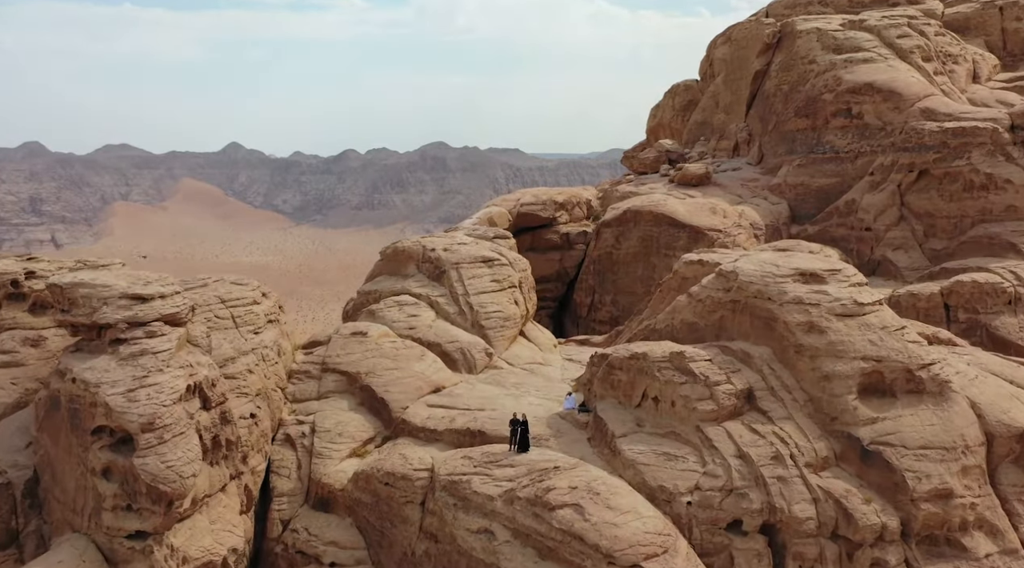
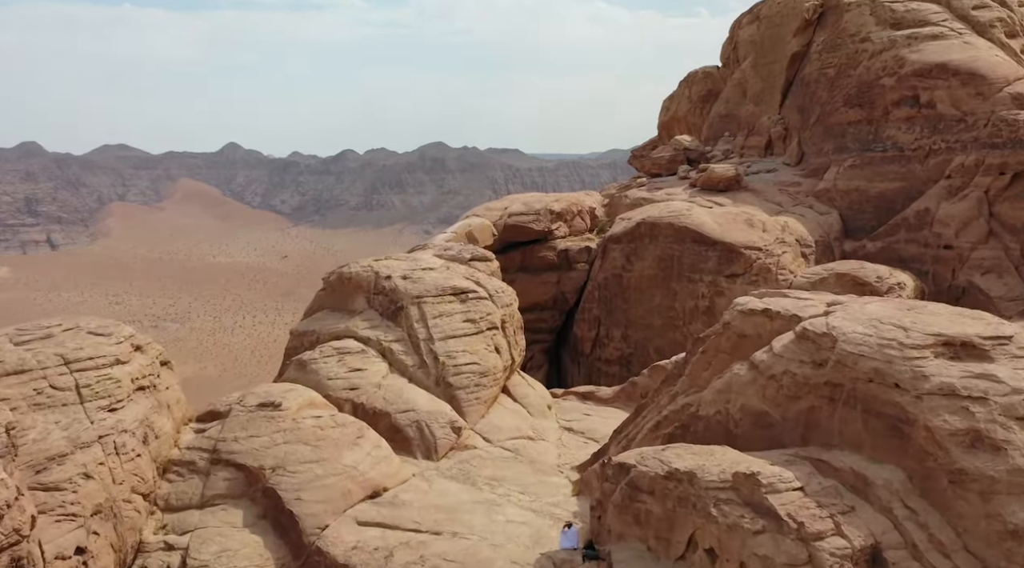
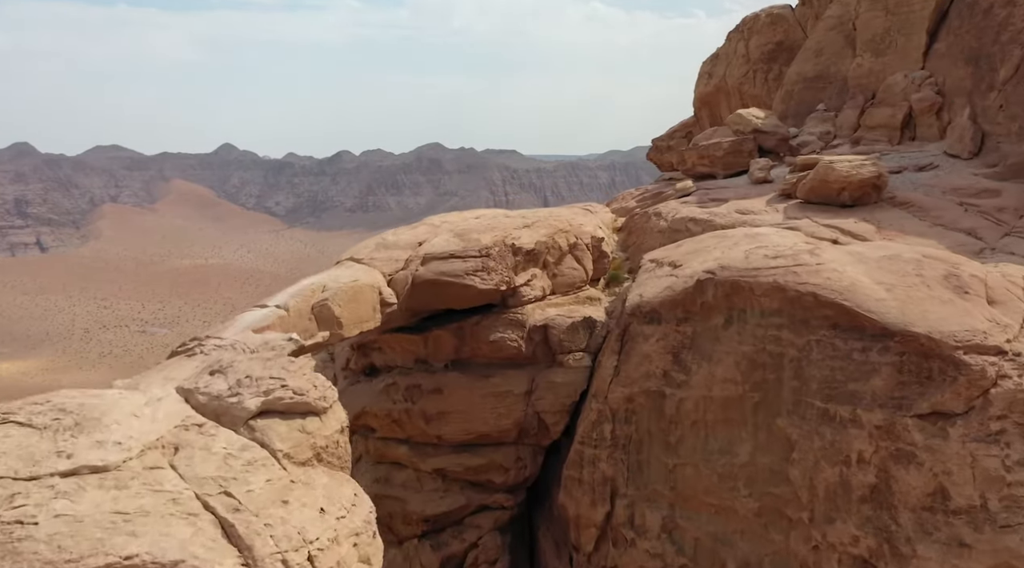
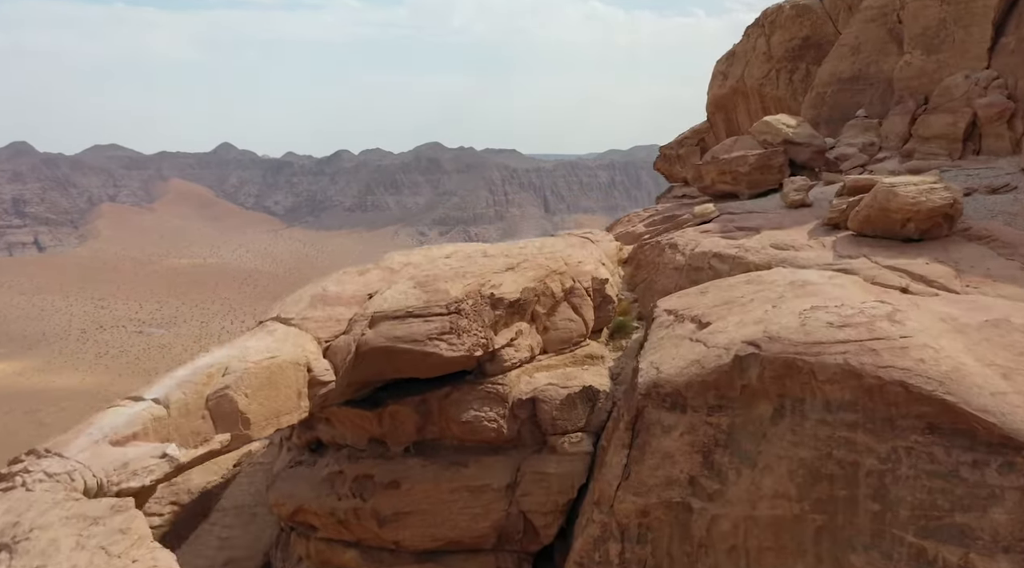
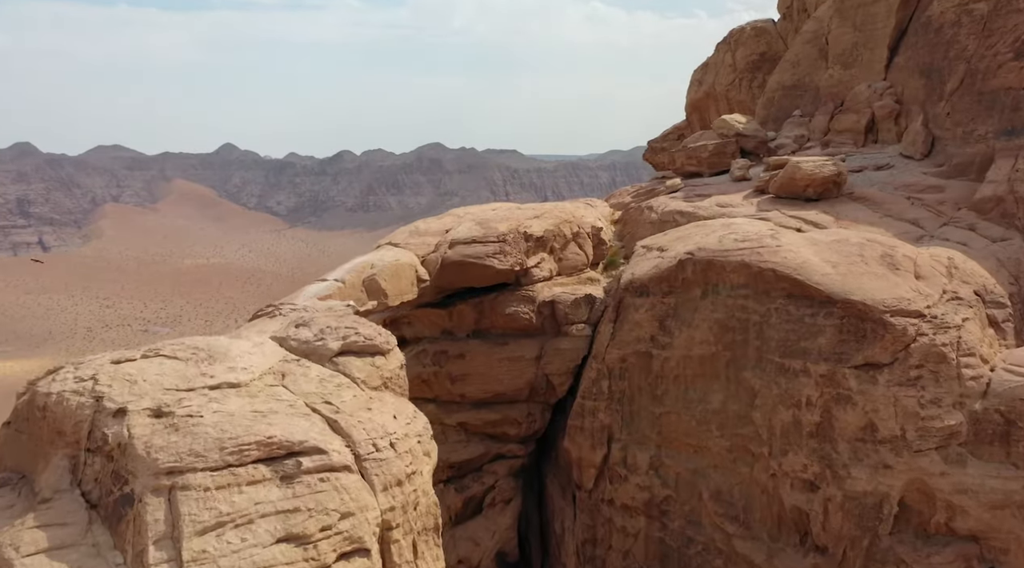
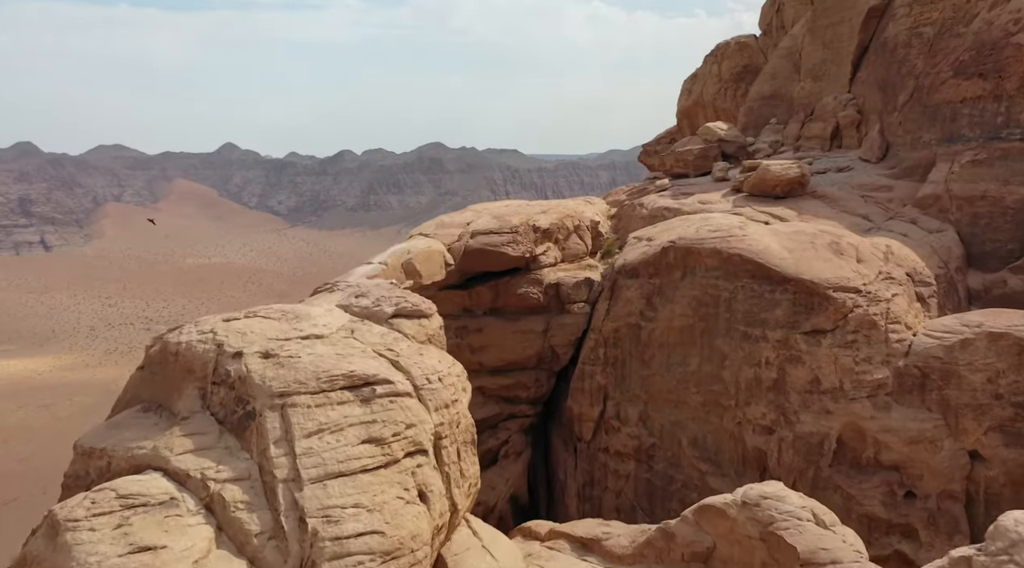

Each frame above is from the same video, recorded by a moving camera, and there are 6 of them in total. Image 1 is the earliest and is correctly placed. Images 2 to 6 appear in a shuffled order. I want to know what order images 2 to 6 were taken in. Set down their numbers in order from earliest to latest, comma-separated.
2, 6, 5, 3, 4
